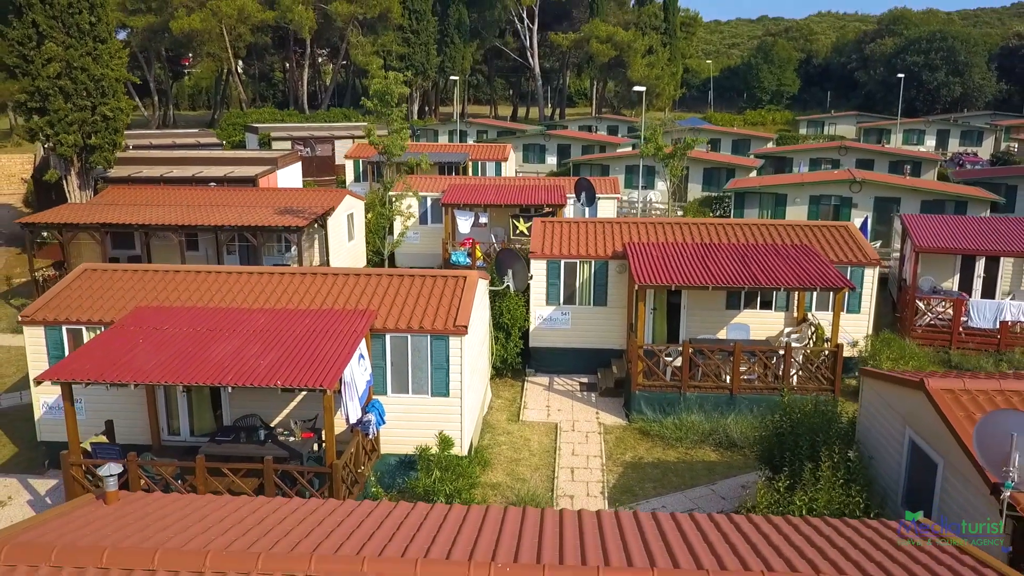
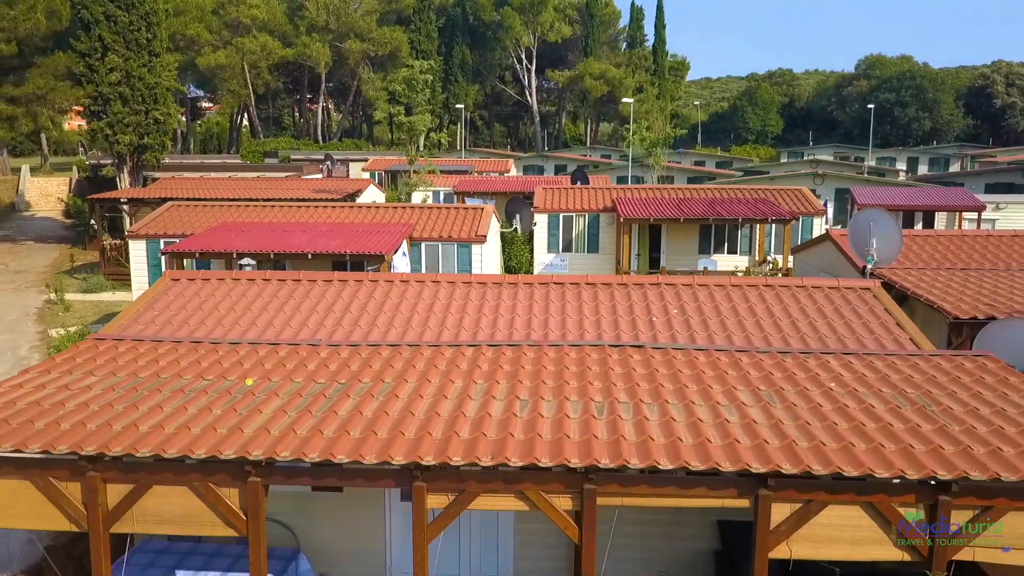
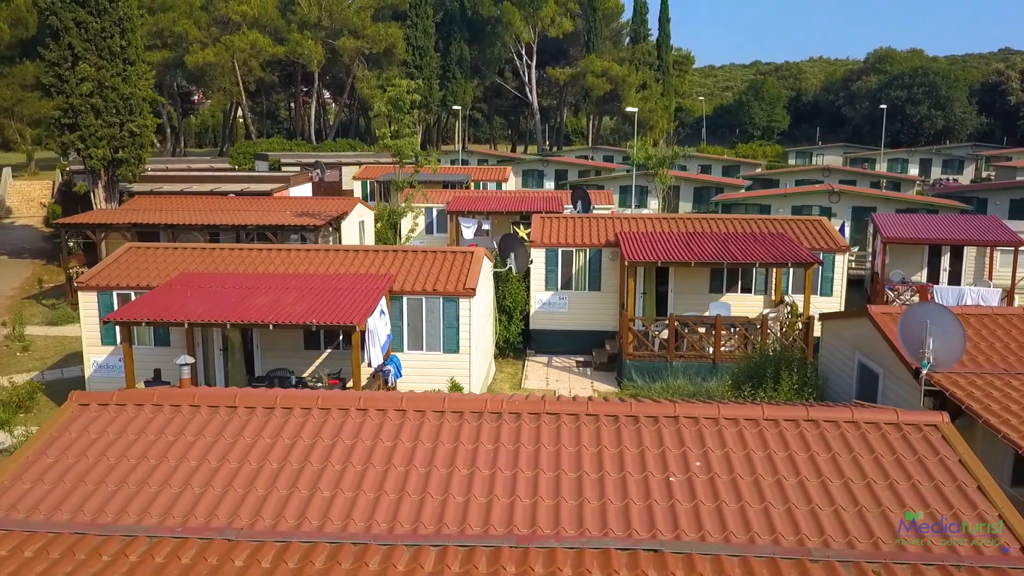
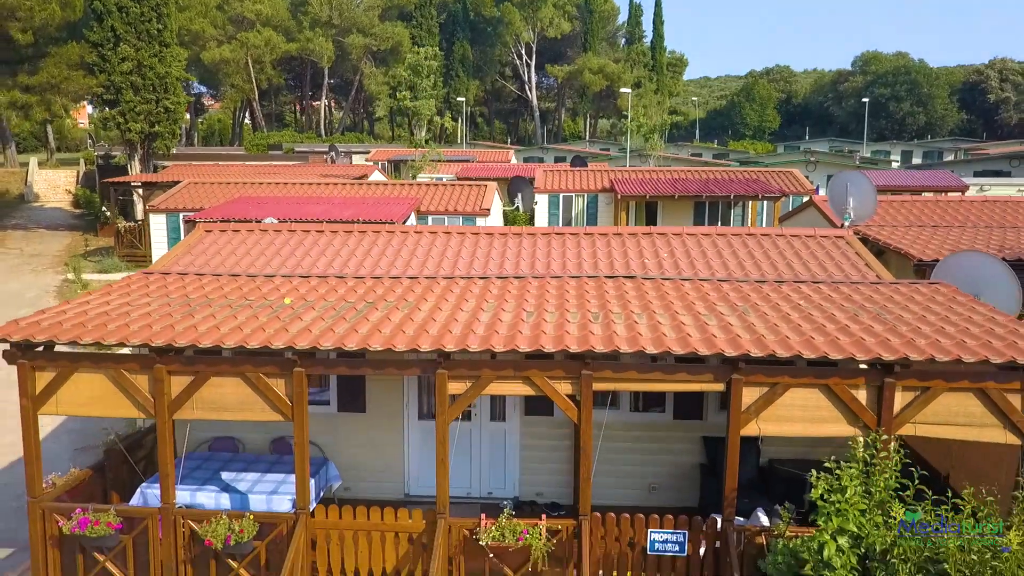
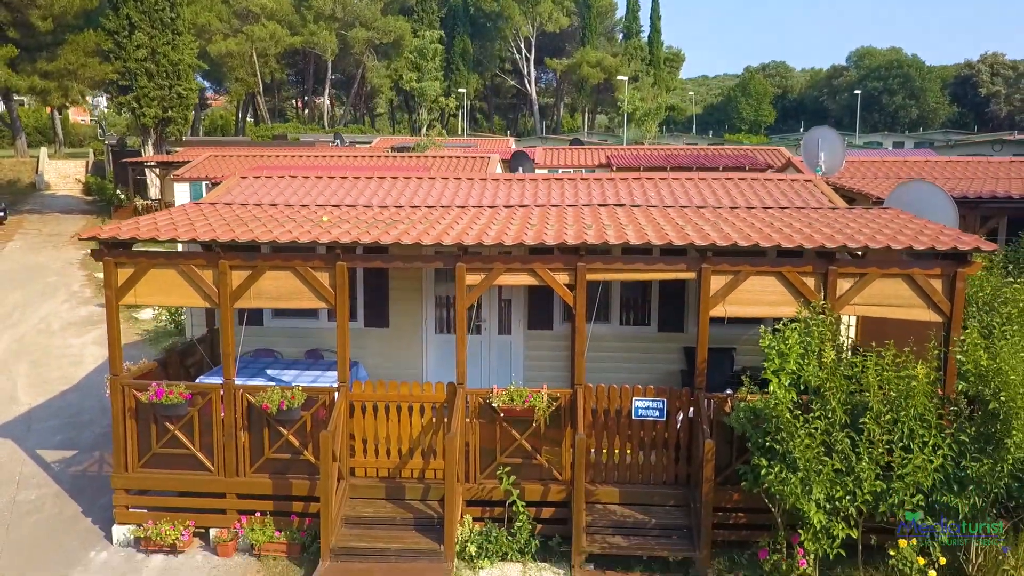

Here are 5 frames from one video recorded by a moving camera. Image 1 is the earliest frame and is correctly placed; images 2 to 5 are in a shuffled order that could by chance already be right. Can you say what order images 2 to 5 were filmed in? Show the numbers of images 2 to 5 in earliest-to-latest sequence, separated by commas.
3, 2, 4, 5
